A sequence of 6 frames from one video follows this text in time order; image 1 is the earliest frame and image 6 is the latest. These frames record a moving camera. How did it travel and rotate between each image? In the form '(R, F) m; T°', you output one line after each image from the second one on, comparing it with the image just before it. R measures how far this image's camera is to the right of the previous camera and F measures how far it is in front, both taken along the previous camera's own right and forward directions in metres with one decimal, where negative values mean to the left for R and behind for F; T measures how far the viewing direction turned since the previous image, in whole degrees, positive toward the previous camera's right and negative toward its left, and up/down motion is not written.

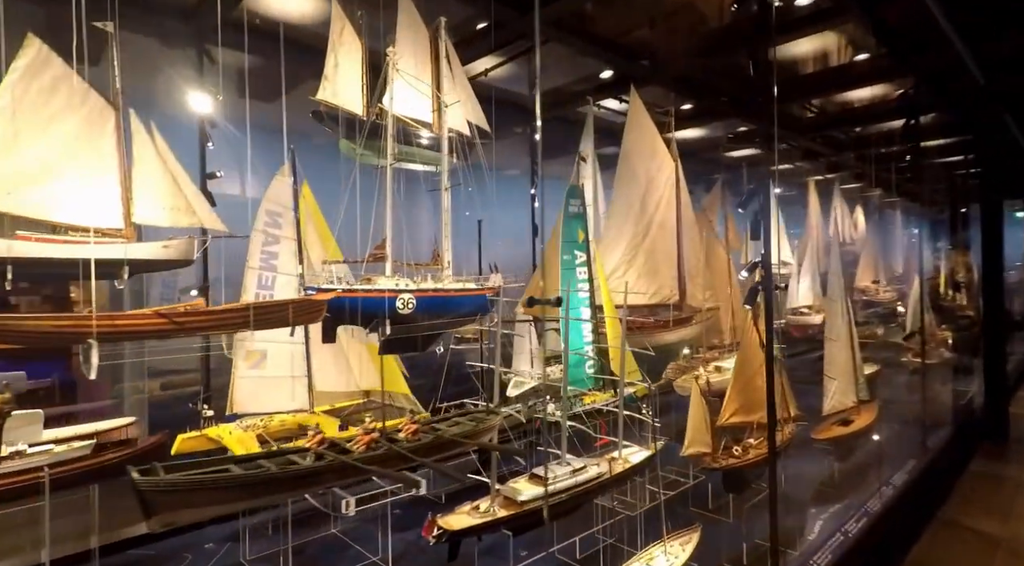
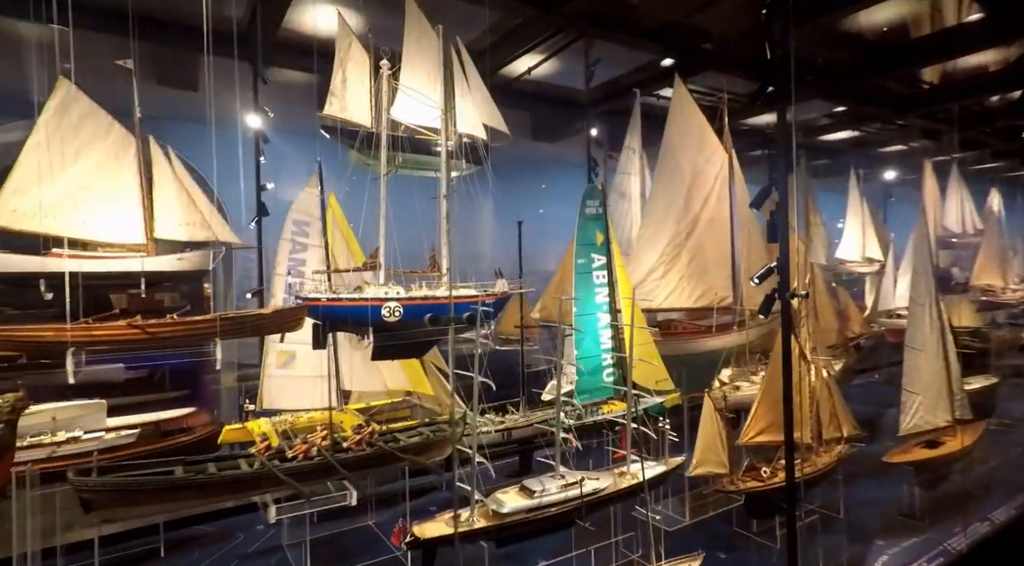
(+0.4, +0.1) m; -11°
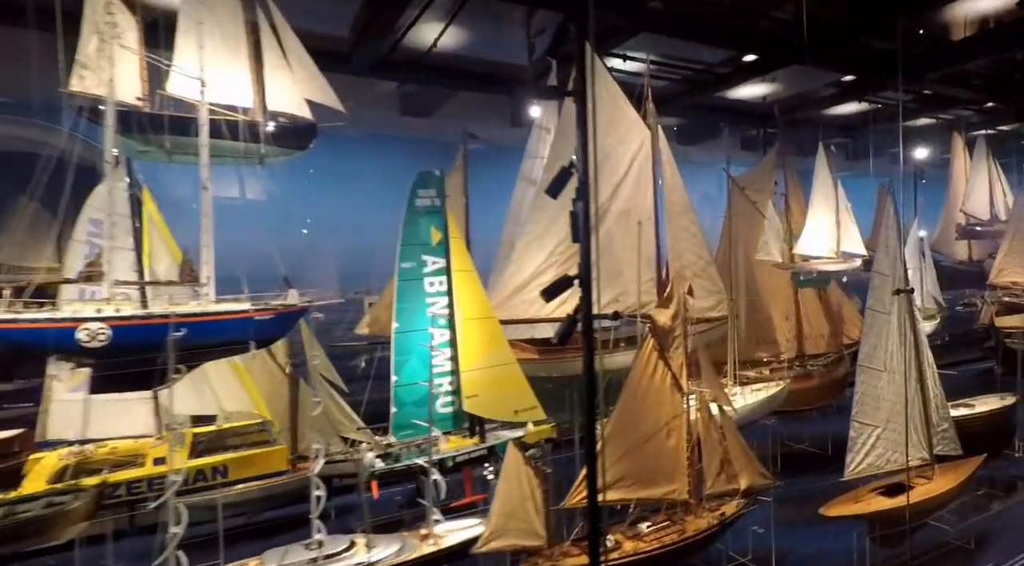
(+0.7, +0.5) m; -5°
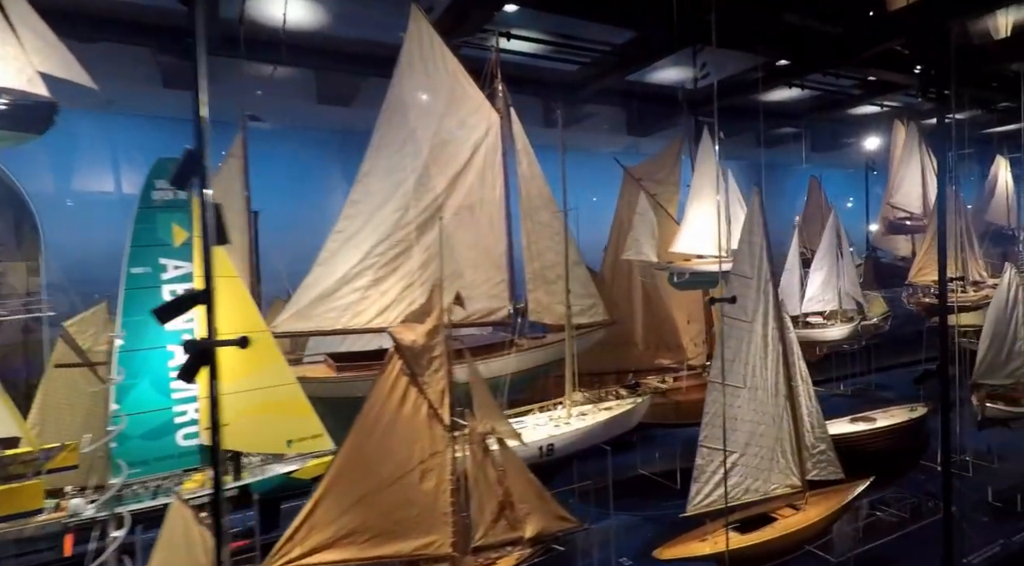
(+0.5, +0.3) m; 0°
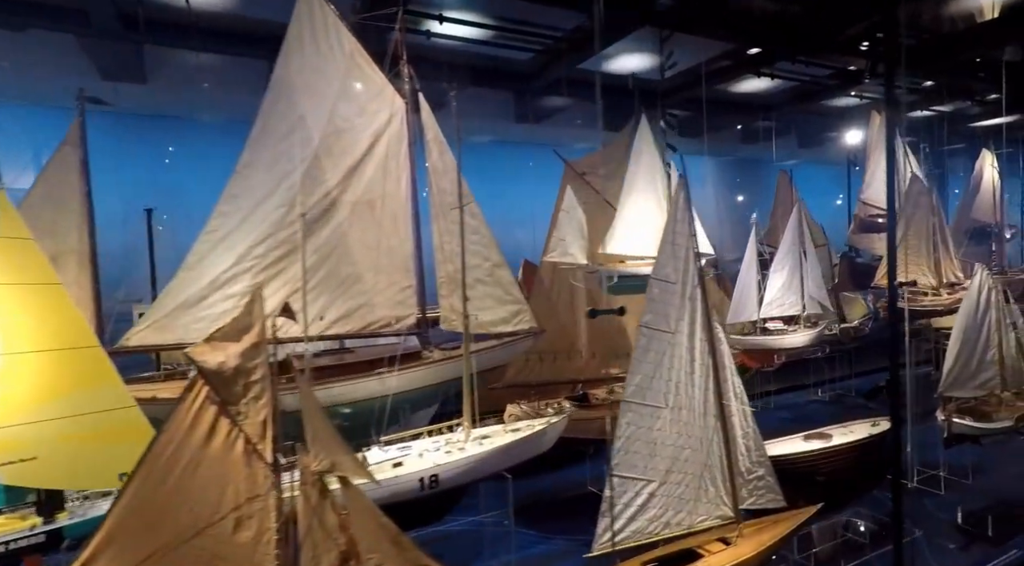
(+0.3, +0.2) m; 0°
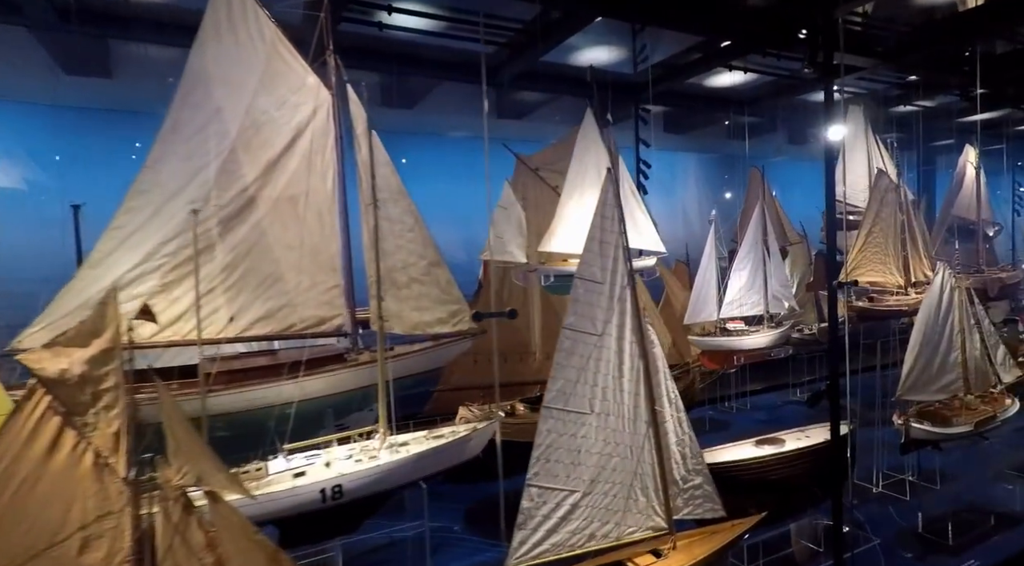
(+0.2, +0.1) m; 0°
